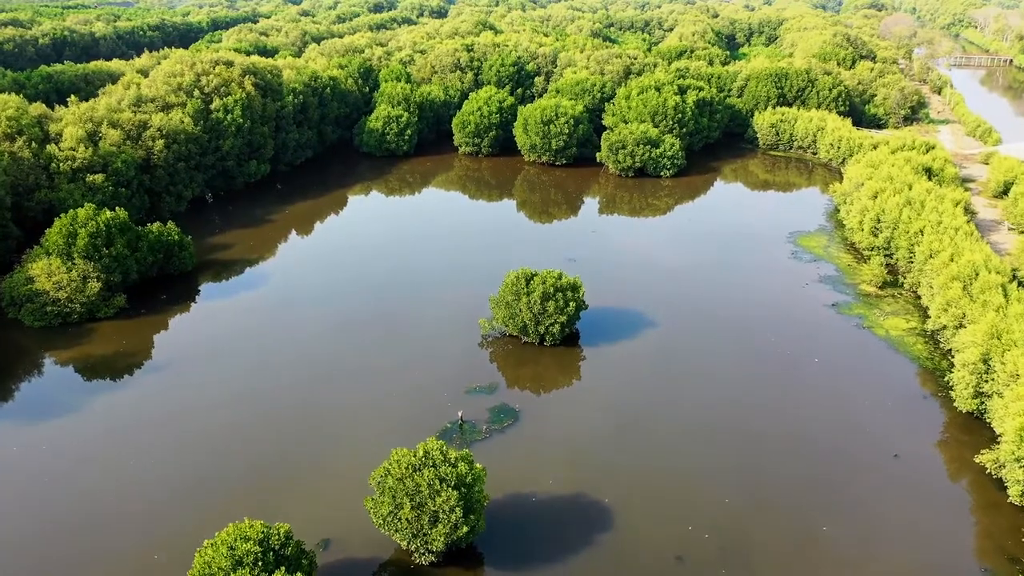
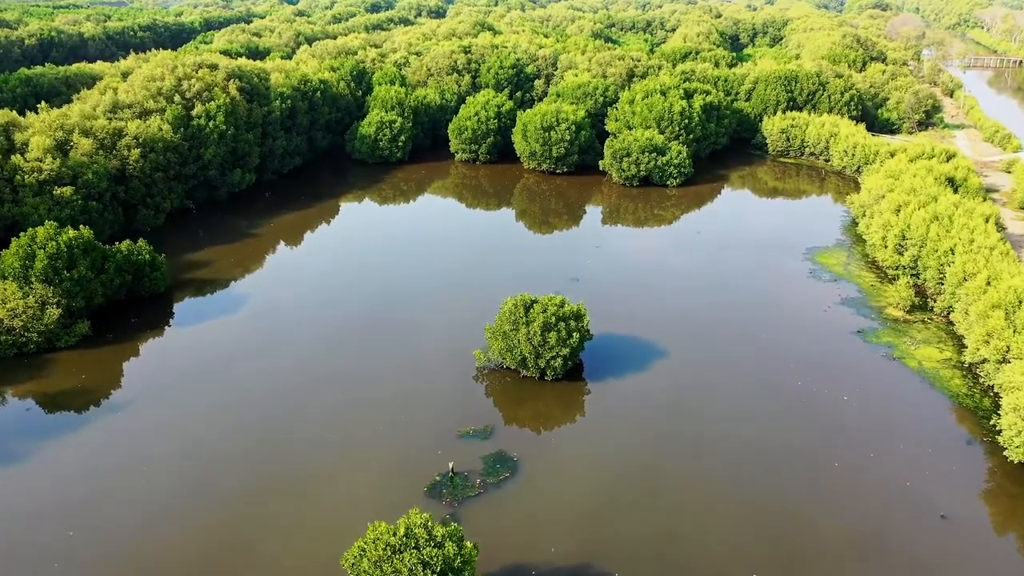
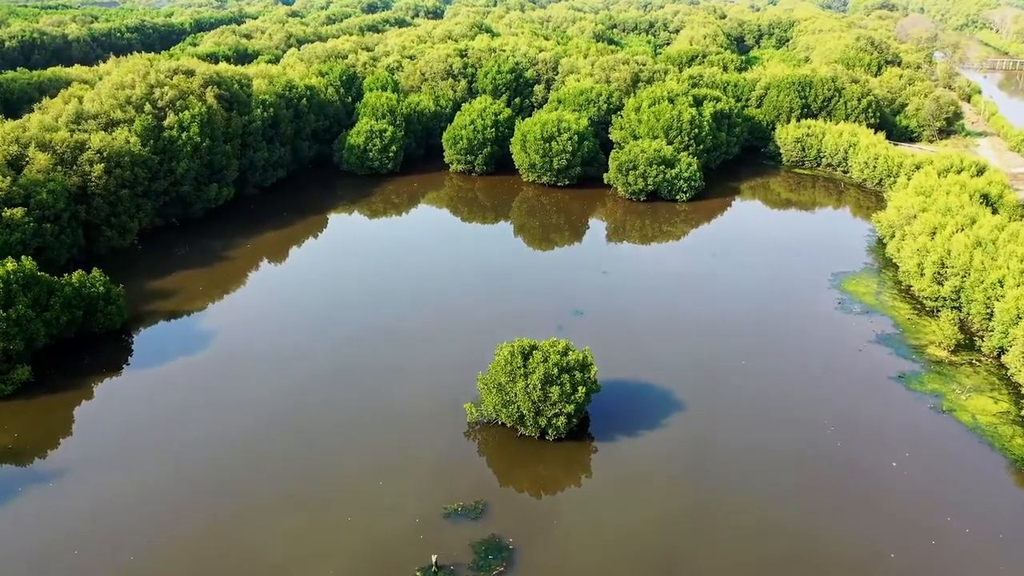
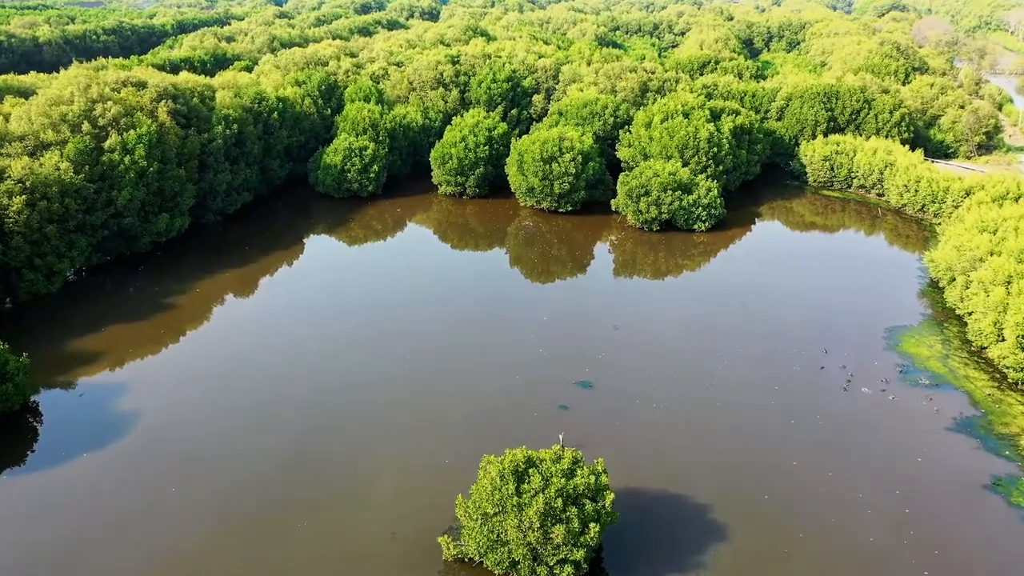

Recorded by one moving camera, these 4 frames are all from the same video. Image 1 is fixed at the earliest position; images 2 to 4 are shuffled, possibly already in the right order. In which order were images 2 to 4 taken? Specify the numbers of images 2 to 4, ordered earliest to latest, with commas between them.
2, 3, 4
